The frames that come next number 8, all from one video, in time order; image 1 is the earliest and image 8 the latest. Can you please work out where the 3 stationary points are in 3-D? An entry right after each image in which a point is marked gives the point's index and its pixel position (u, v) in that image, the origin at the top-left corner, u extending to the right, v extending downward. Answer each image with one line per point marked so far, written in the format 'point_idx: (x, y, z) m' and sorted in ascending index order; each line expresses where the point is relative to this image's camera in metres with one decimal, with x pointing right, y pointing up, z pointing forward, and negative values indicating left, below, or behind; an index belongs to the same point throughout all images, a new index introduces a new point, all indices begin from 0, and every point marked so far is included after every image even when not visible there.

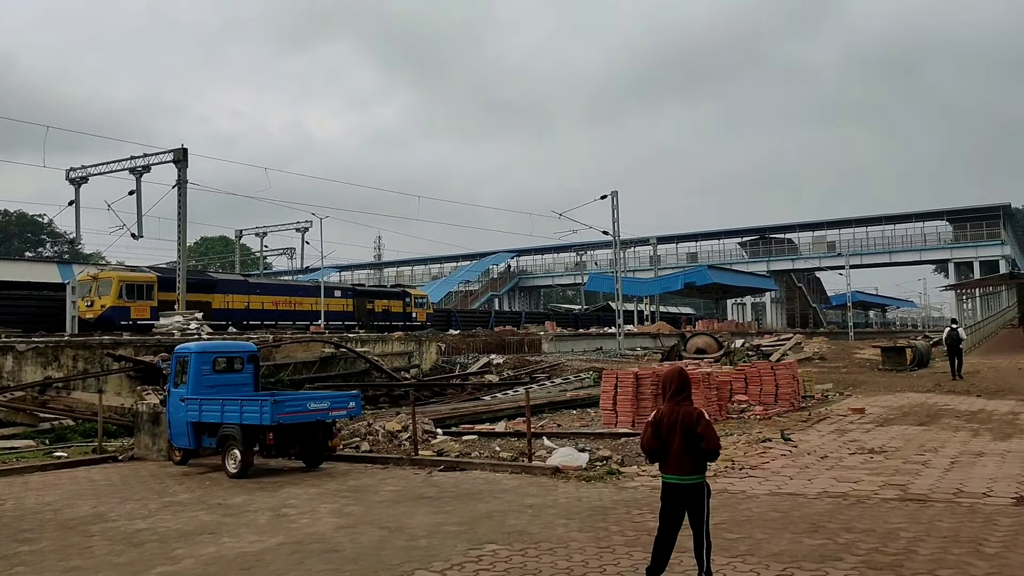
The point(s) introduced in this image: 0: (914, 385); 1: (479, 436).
0: (+9.1, -2.2, +19.2) m
1: (-0.5, -2.3, +12.9) m
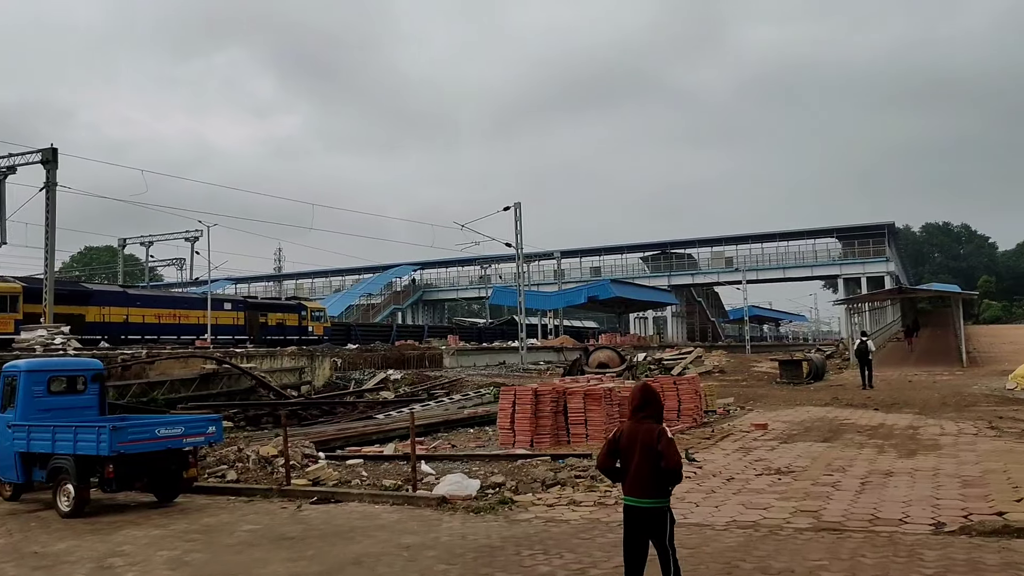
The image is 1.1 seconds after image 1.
0: (+6.8, -2.5, +19.2) m
1: (-2.1, -2.4, +11.9) m
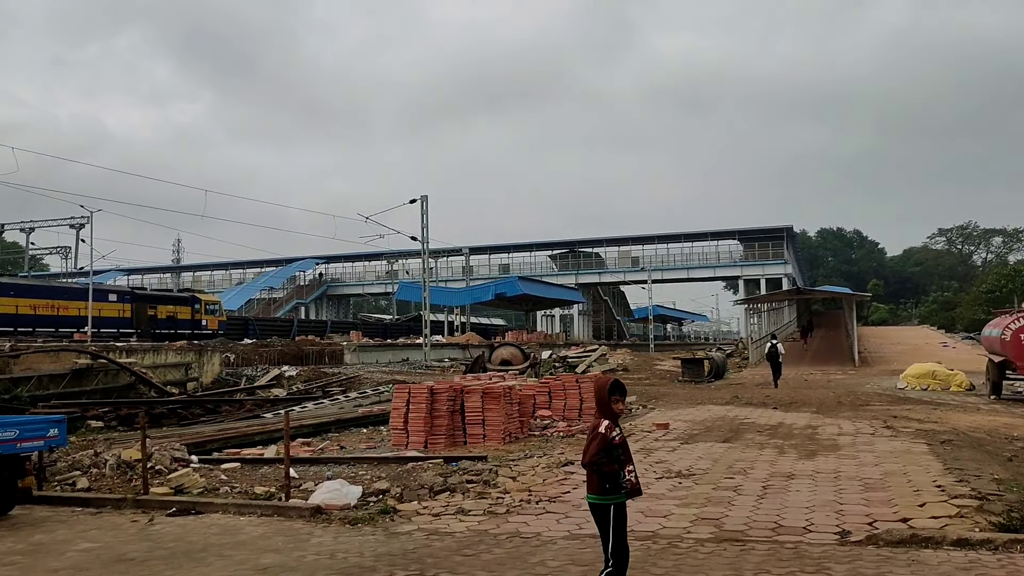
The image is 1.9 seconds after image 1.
0: (+4.6, -2.5, +19.1) m
1: (-3.5, -2.3, +10.9) m
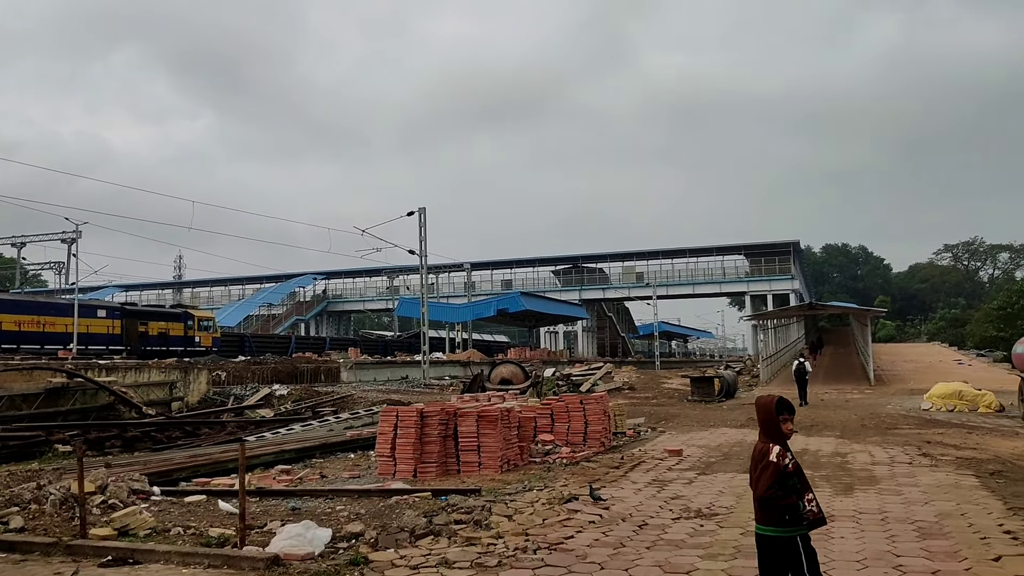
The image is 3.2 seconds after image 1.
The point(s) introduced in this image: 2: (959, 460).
0: (+4.6, -2.8, +17.9) m
1: (-3.5, -2.4, +9.8) m
2: (+5.7, -2.2, +10.8) m
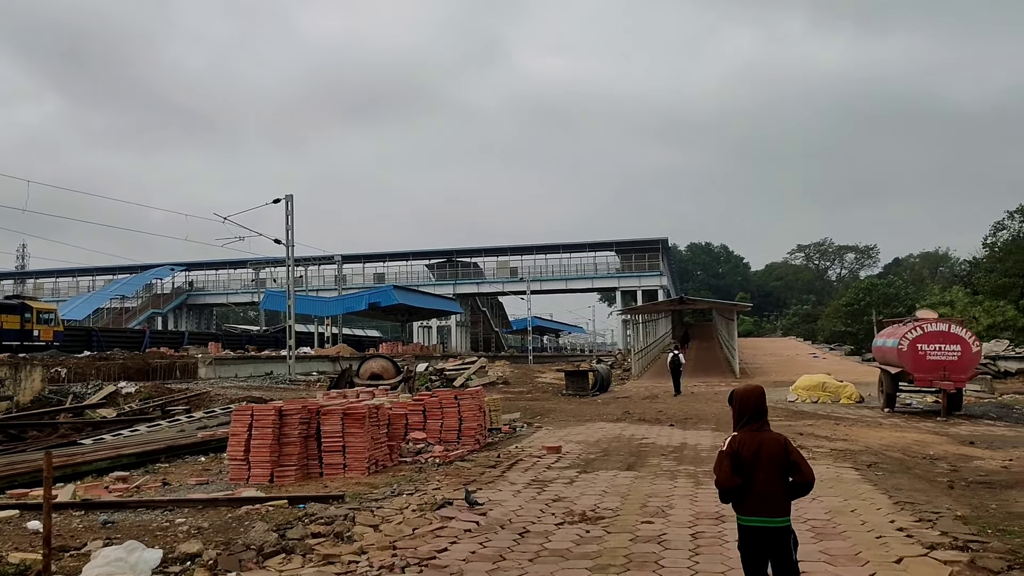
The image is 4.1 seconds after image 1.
0: (+1.9, -2.6, +17.7) m
1: (-4.9, -2.2, +8.4) m
2: (+4.1, -2.1, +10.8) m
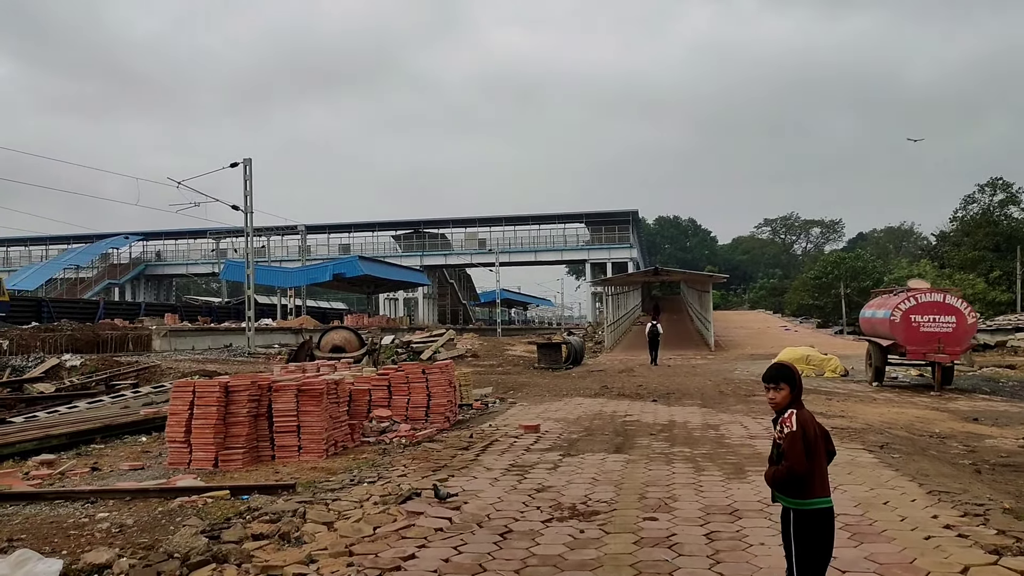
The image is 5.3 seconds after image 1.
0: (+1.3, -2.0, +16.7) m
1: (-5.1, -1.9, +7.2) m
2: (+3.8, -1.7, +9.9) m
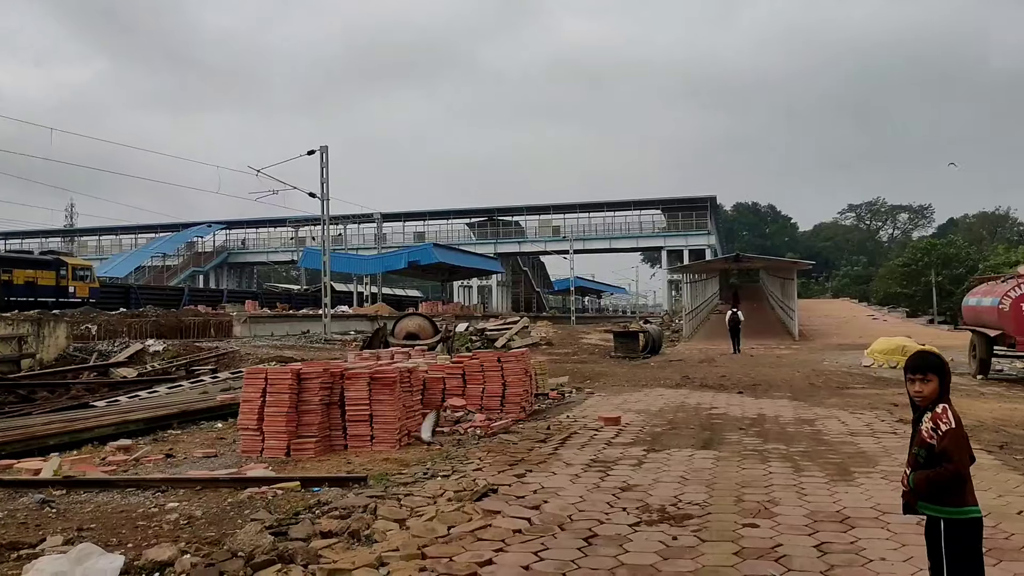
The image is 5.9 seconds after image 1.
0: (+2.8, -1.7, +16.1) m
1: (-4.4, -1.7, +7.2) m
2: (+4.7, -1.5, +9.1) m
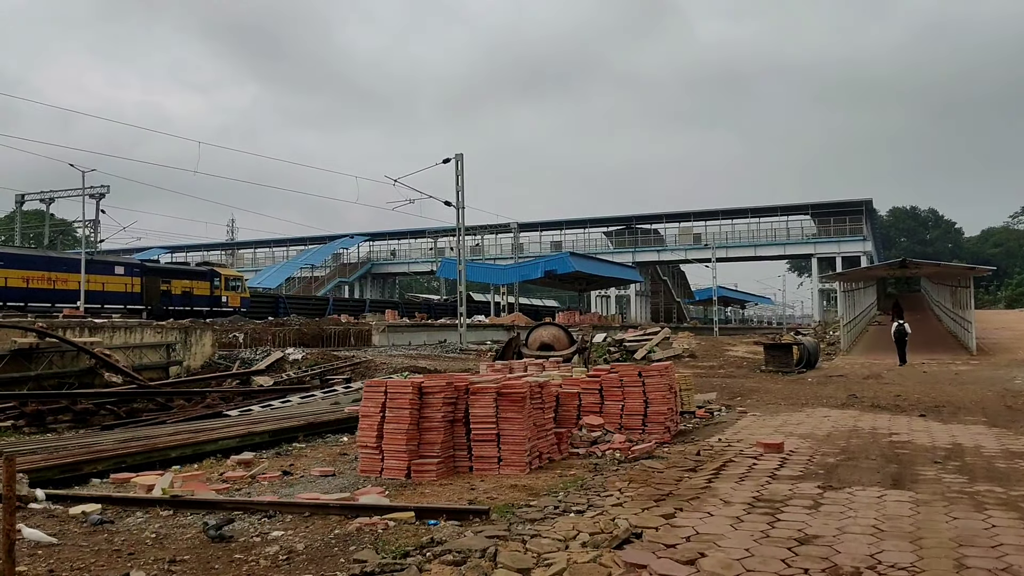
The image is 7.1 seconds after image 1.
0: (+5.3, -1.8, +14.4) m
1: (-3.3, -1.8, +6.8) m
2: (+6.0, -1.5, +7.2) m
